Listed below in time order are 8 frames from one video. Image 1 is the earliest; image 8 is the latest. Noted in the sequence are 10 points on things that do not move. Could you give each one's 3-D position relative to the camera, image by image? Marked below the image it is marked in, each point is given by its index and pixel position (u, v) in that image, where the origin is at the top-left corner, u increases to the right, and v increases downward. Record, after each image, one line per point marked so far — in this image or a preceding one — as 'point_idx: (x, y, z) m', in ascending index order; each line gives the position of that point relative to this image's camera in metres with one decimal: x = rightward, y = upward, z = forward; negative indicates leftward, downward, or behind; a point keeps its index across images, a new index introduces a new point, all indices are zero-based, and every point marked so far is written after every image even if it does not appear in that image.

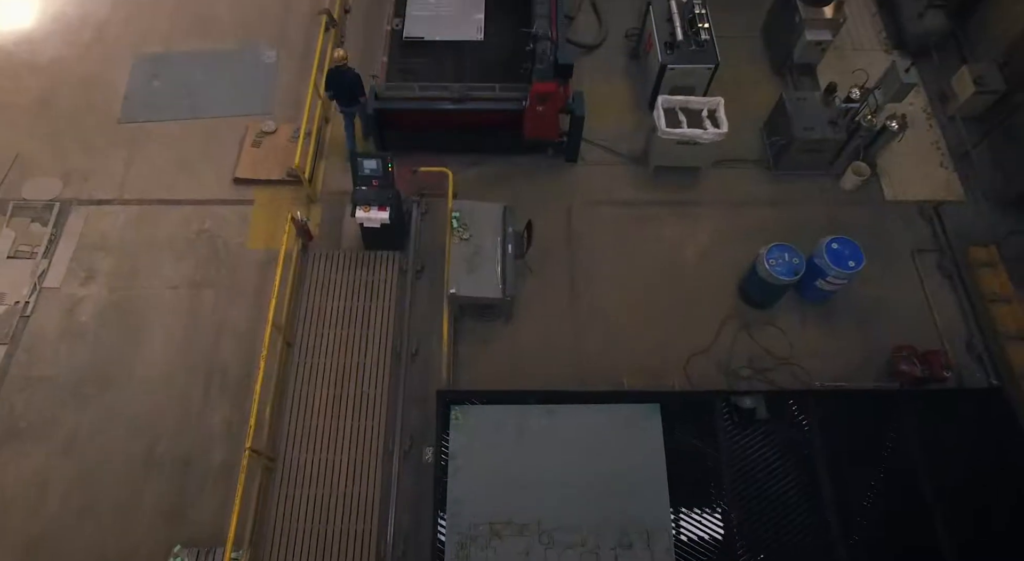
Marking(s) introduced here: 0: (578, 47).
0: (+0.9, +3.1, +8.3) m
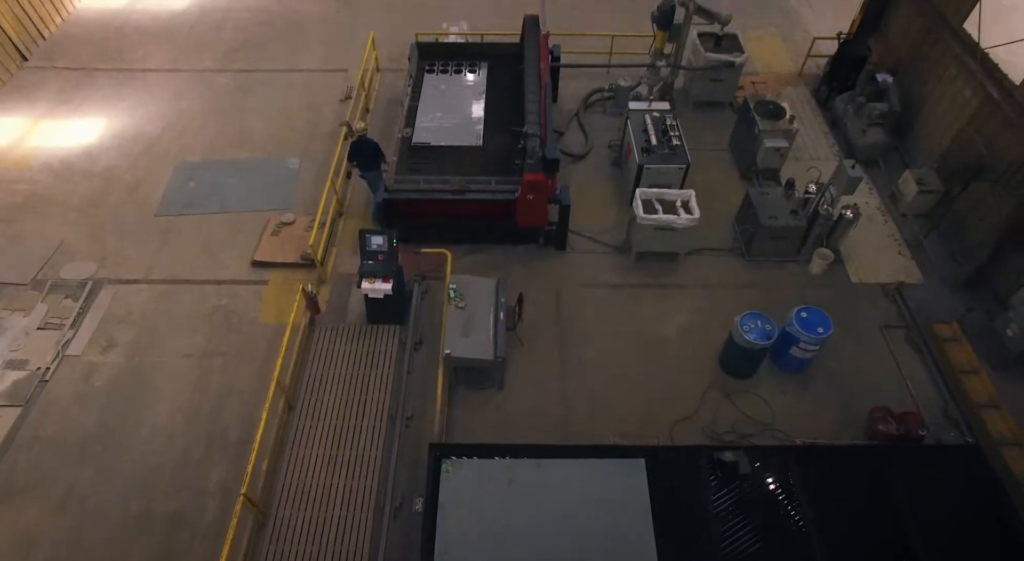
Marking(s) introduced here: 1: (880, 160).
0: (+0.8, +1.8, +9.3) m
1: (+5.4, +1.8, +9.1) m
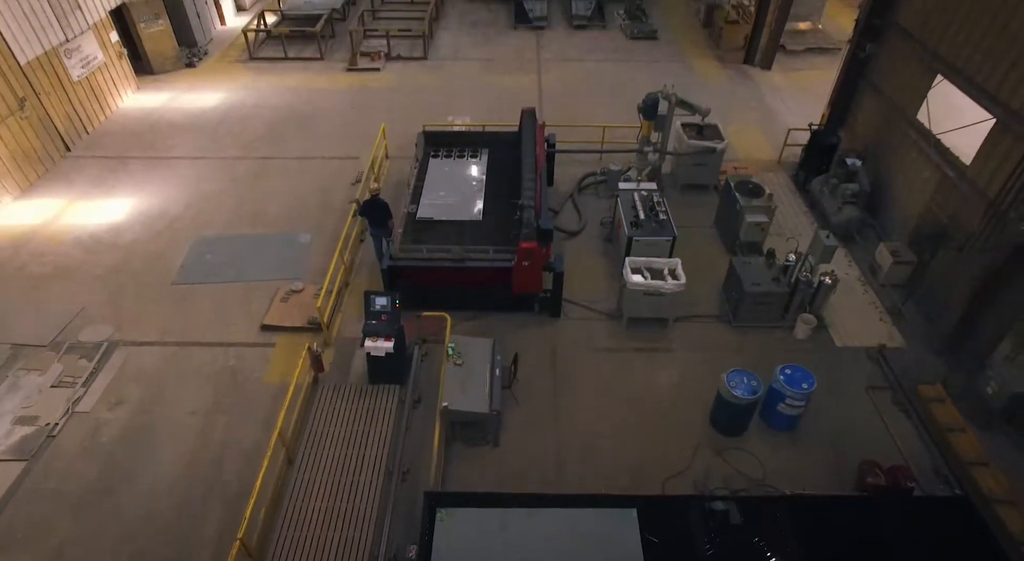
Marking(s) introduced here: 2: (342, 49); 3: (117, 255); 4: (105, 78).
0: (+0.8, +0.7, +9.9) m
1: (+5.4, +0.7, +9.6) m
2: (-4.5, +6.1, +16.3) m
3: (-6.1, +0.4, +9.7) m
4: (-8.8, +4.4, +13.4) m
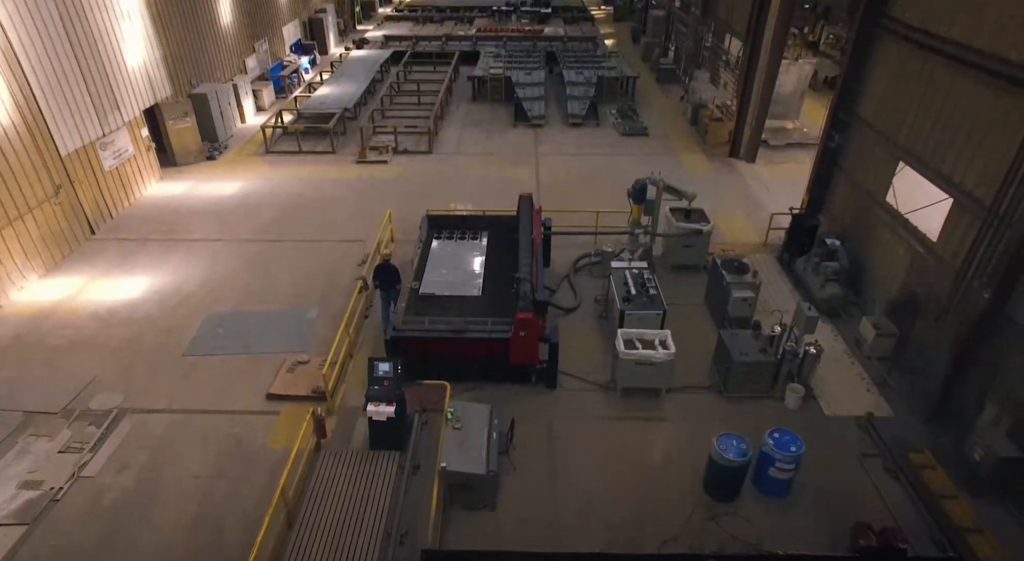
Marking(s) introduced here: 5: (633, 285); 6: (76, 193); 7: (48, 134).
0: (+0.8, -0.5, +10.4) m
1: (+5.3, -0.5, +10.1) m
2: (-4.5, +3.8, +17.5) m
3: (-6.2, -0.8, +10.1) m
4: (-8.8, +2.6, +14.4) m
5: (+1.9, -0.1, +9.6) m
6: (-8.8, +1.8, +12.6) m
7: (-8.8, +2.8, +11.8) m
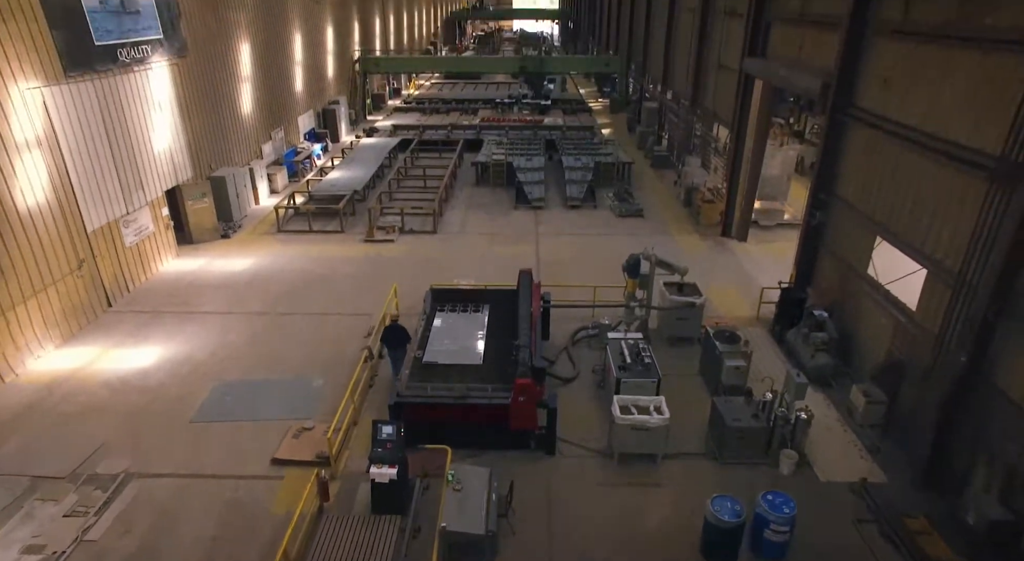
0: (+0.8, -1.7, +10.7) m
1: (+5.3, -1.7, +10.3) m
2: (-4.4, +1.7, +18.3) m
3: (-6.2, -1.9, +10.4) m
4: (-8.8, +0.9, +15.1) m
5: (+1.9, -1.2, +10.0) m
6: (-8.8, +0.3, +13.2) m
7: (-8.8, +1.4, +12.6) m
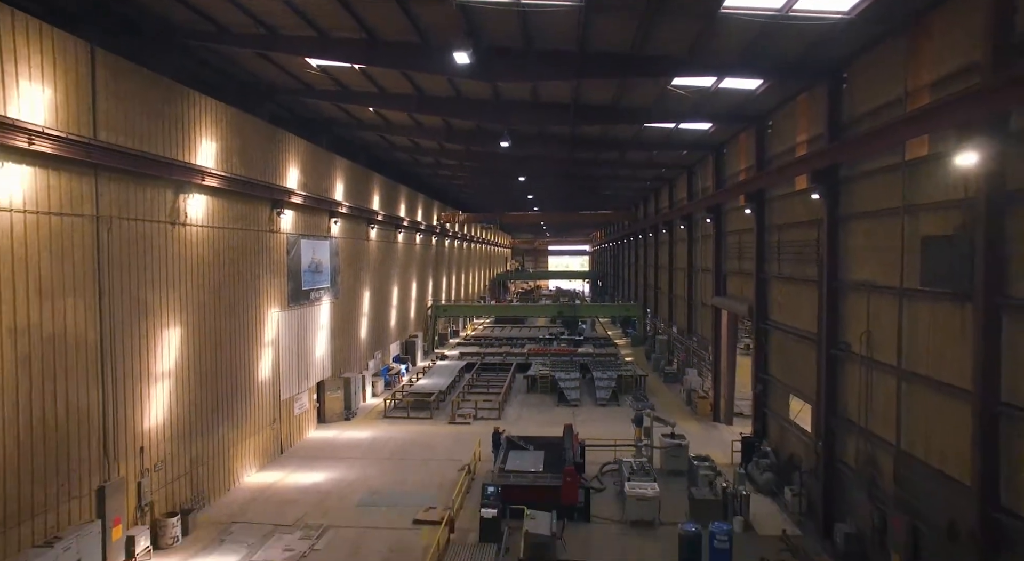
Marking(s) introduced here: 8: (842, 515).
0: (+2.0, -5.4, +16.1) m
1: (+6.6, -5.3, +15.6) m
2: (-2.7, -5.3, +24.7) m
3: (-4.9, -5.6, +16.2) m
4: (-7.2, -4.8, +21.7) m
5: (+3.1, -4.7, +15.6) m
6: (-7.4, -4.6, +19.7) m
7: (-7.4, -3.4, +19.6) m
8: (+6.8, -4.8, +12.8) m
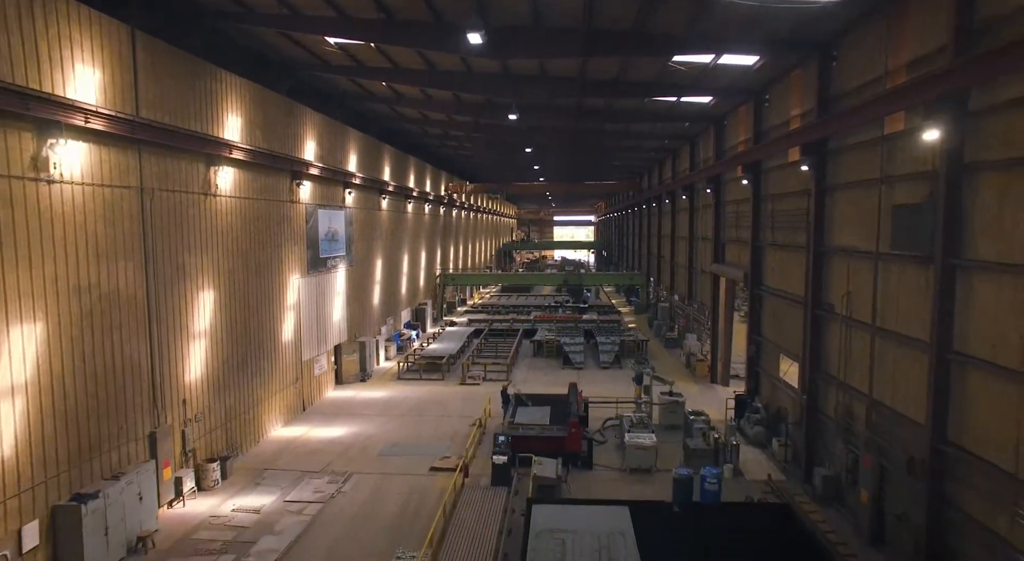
0: (+2.3, -4.5, +17.4) m
1: (+6.8, -4.4, +16.8) m
2: (-2.4, -4.0, +26.0) m
3: (-4.7, -4.7, +17.5) m
4: (-7.0, -3.6, +23.1) m
5: (+3.3, -3.8, +16.9) m
6: (-7.1, -3.6, +21.0) m
7: (-7.1, -2.3, +20.8) m
8: (+7.0, -4.0, +14.0) m
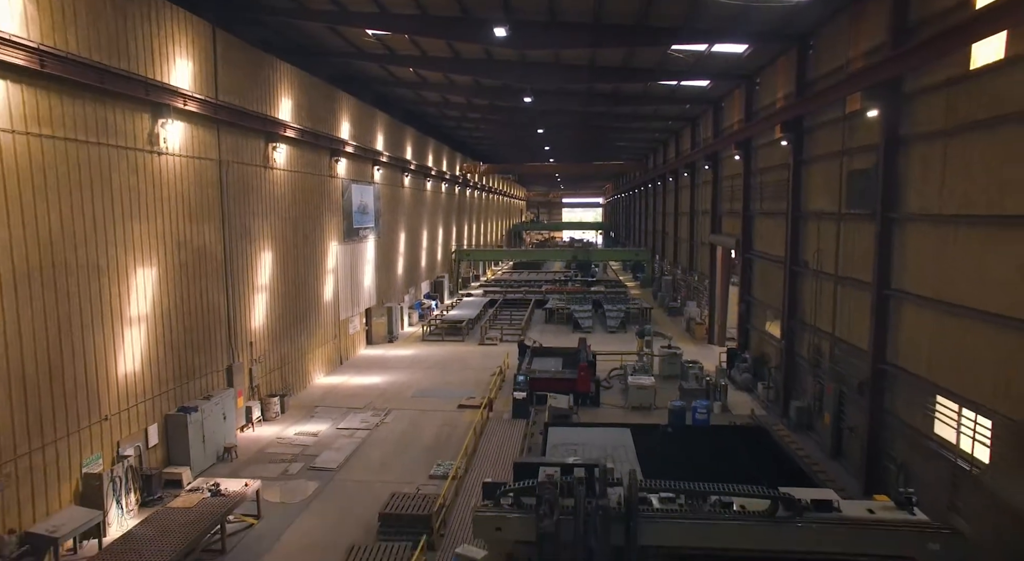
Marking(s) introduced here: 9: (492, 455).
0: (+2.8, -3.4, +19.8) m
1: (+7.3, -3.3, +19.1) m
2: (-1.8, -2.7, +28.5) m
3: (-4.2, -3.5, +20.0) m
4: (-6.3, -2.4, +25.5) m
5: (+3.9, -2.7, +19.2) m
6: (-6.5, -2.3, +23.5) m
7: (-6.5, -1.1, +23.3) m
8: (+7.5, -3.0, +16.3) m
9: (-0.5, -4.0, +14.4) m
